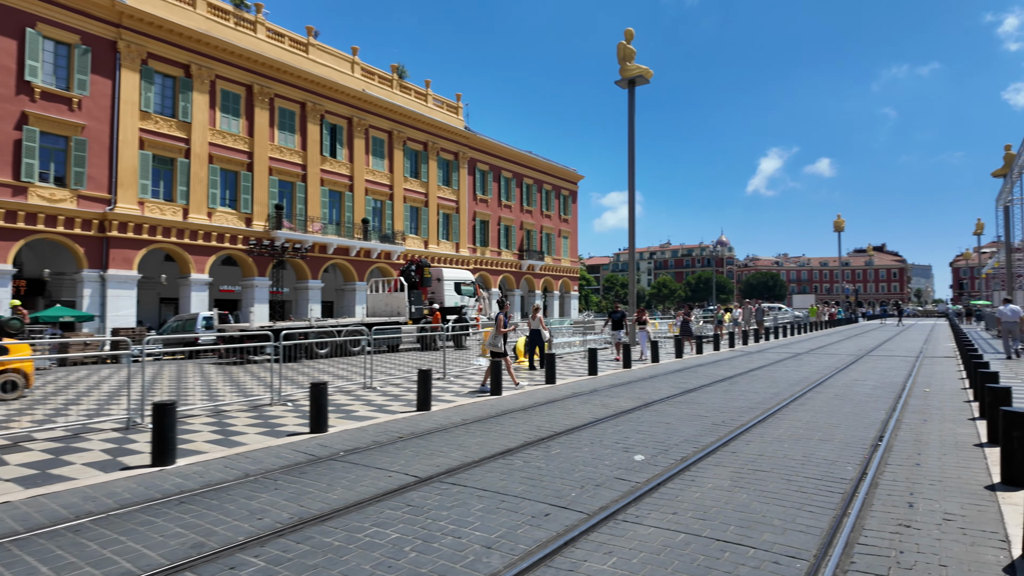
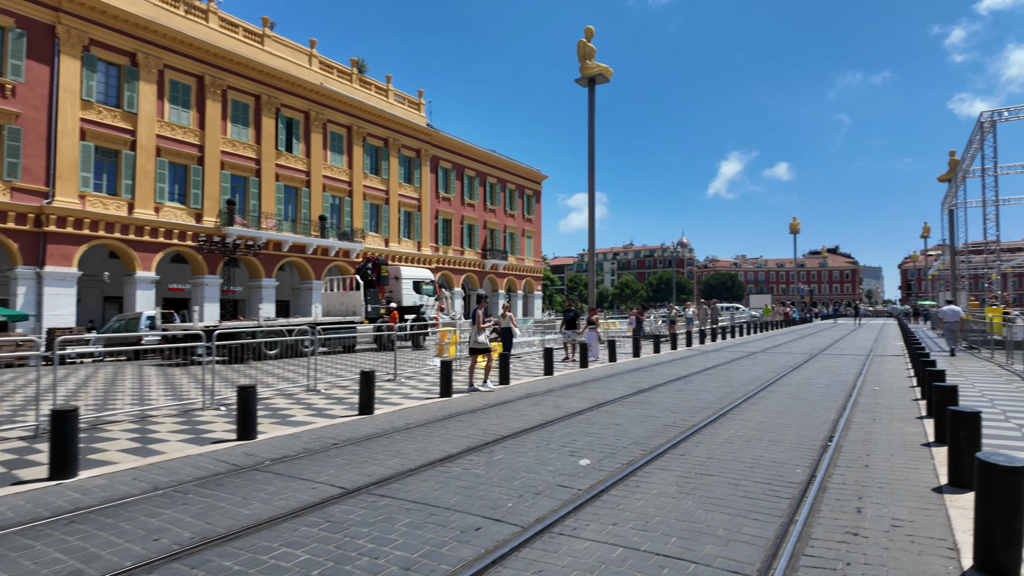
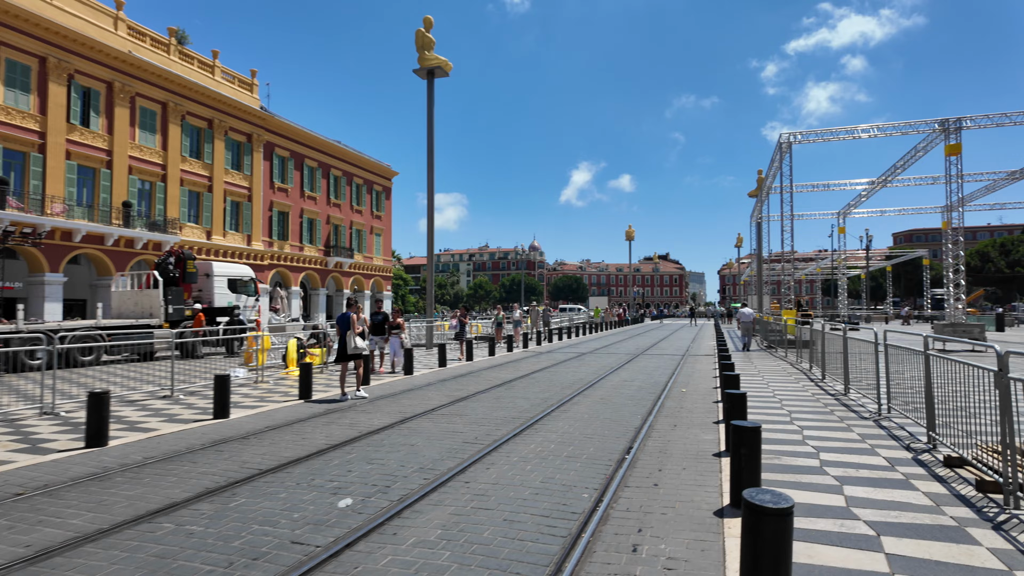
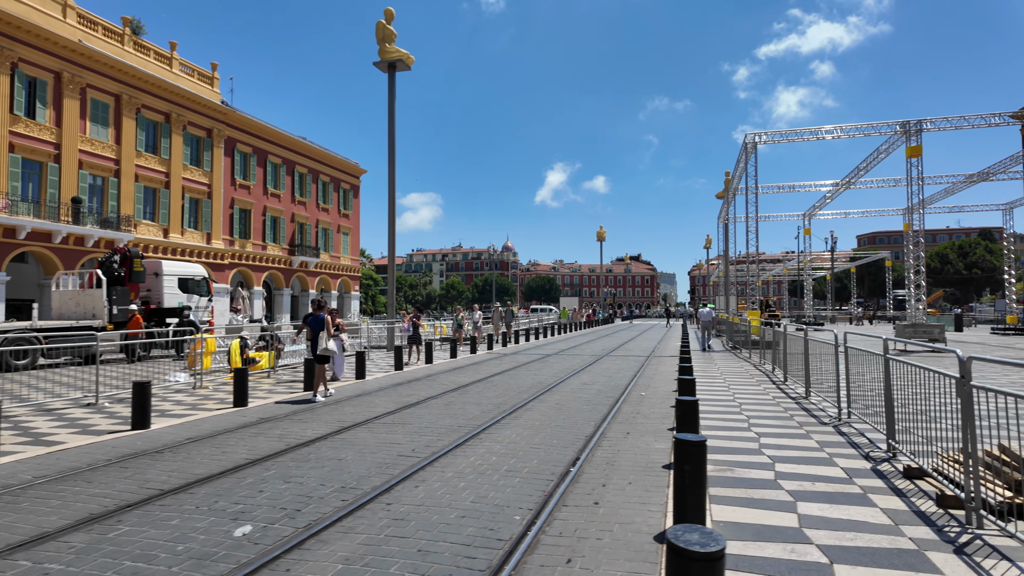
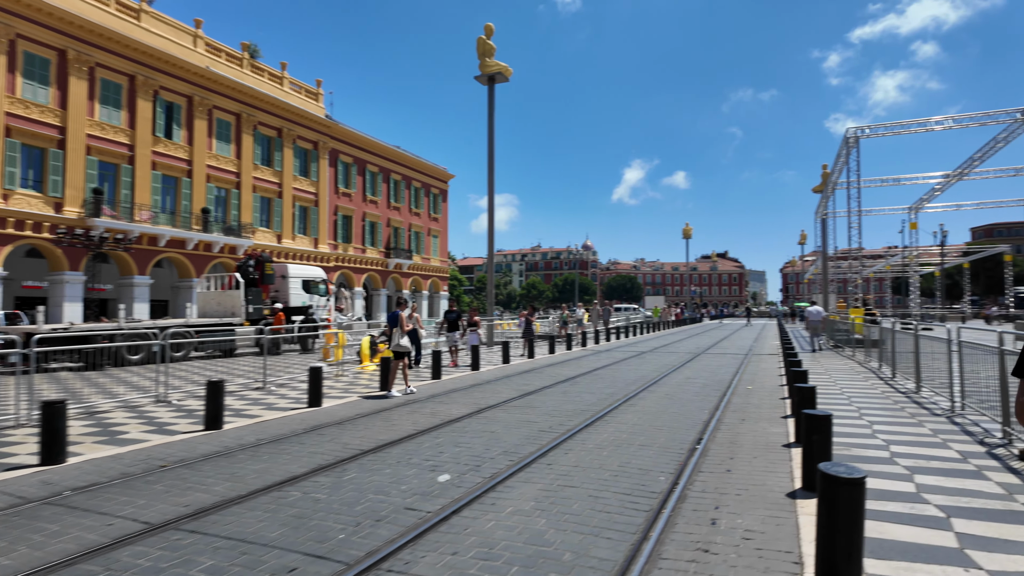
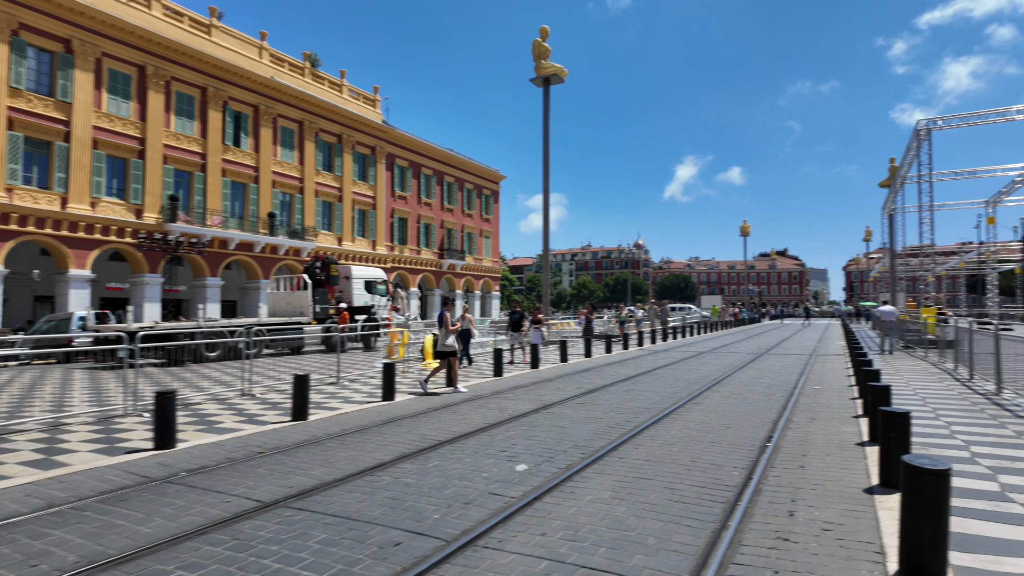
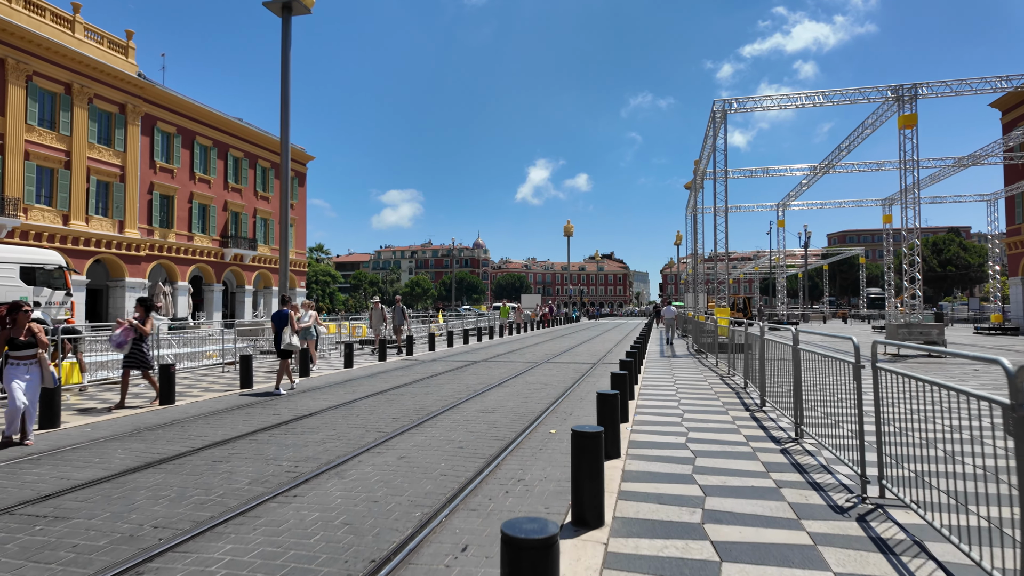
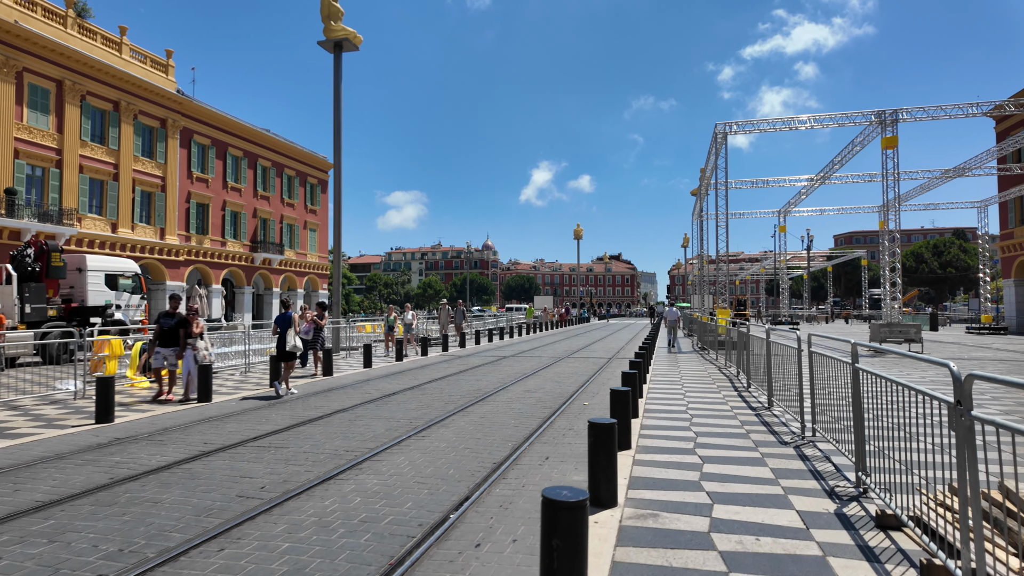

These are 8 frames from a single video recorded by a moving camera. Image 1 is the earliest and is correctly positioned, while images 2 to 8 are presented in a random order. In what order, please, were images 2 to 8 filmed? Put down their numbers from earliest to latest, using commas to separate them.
2, 6, 5, 3, 4, 8, 7
